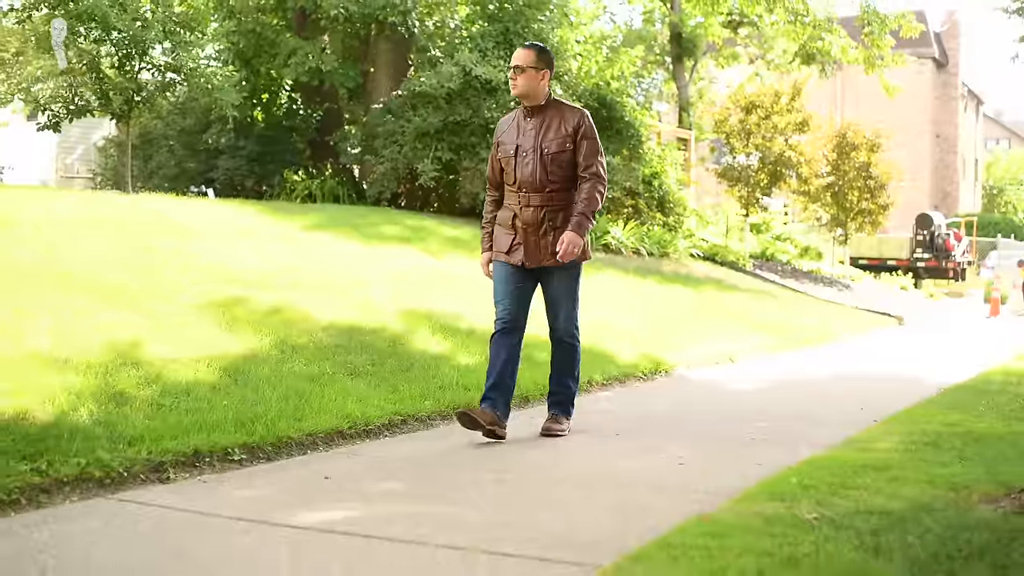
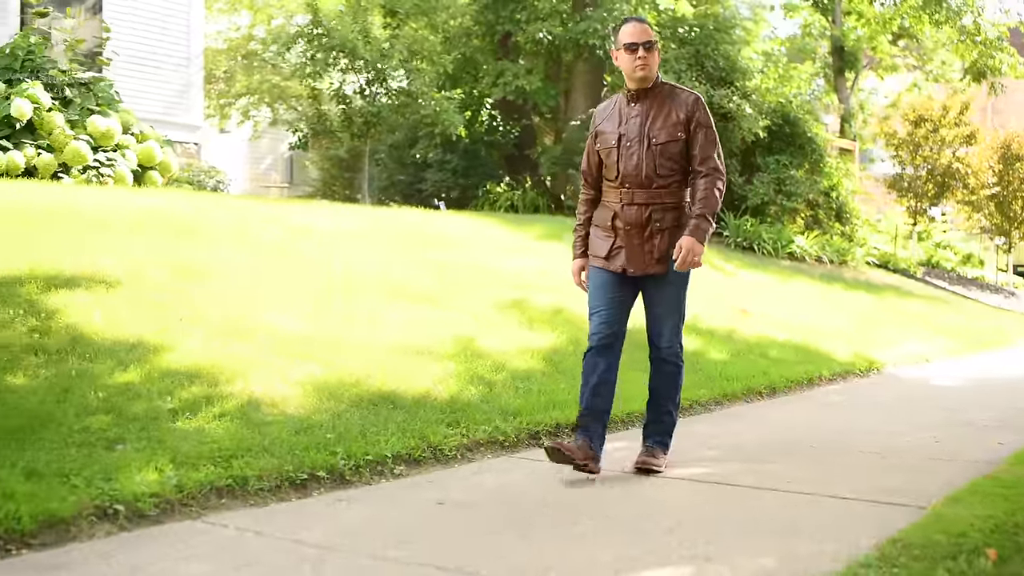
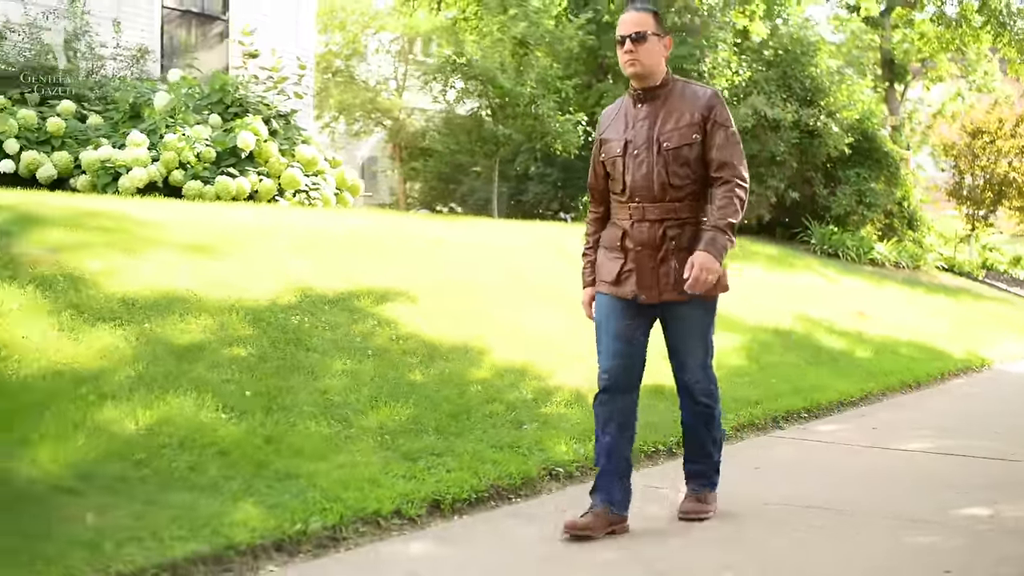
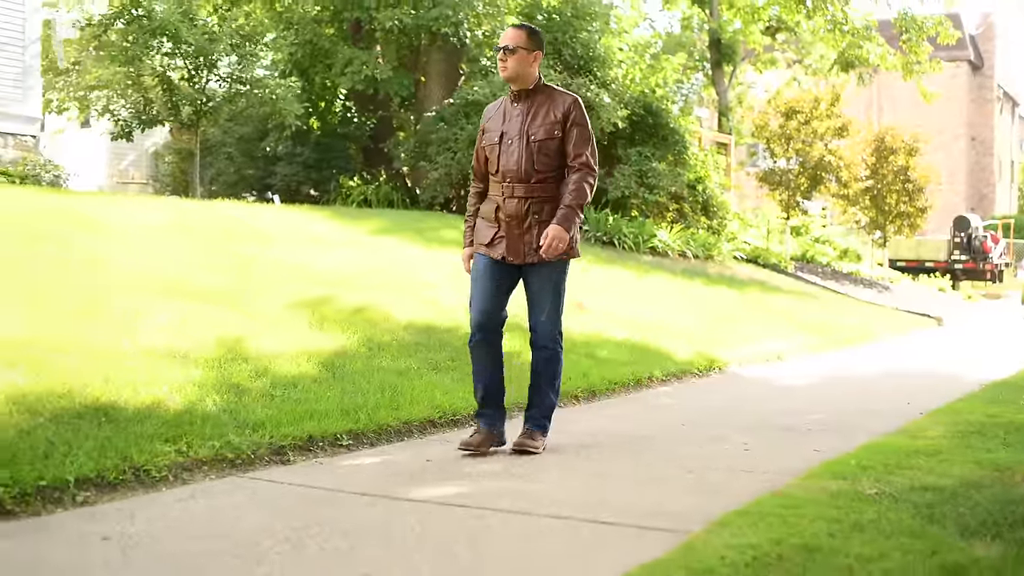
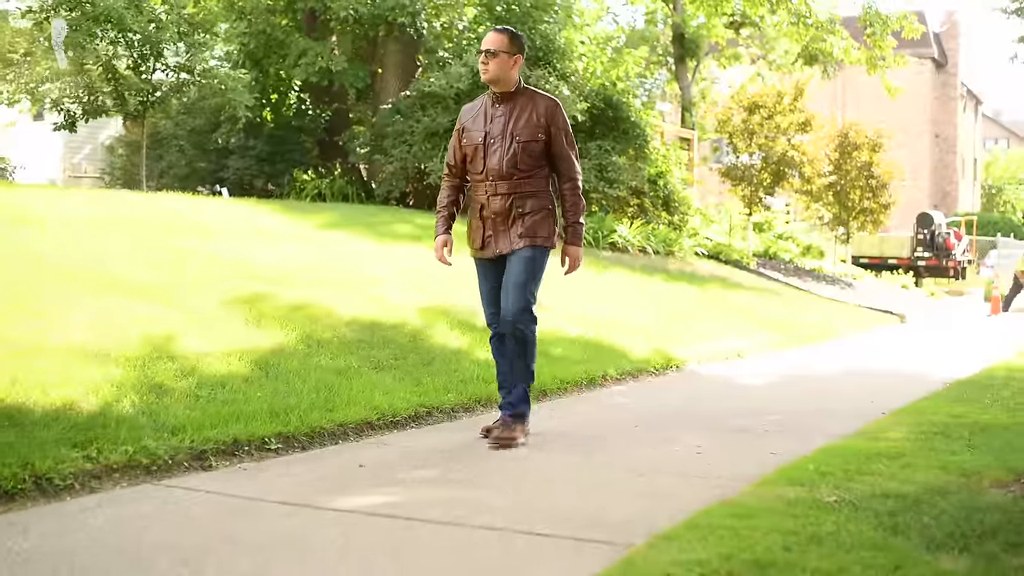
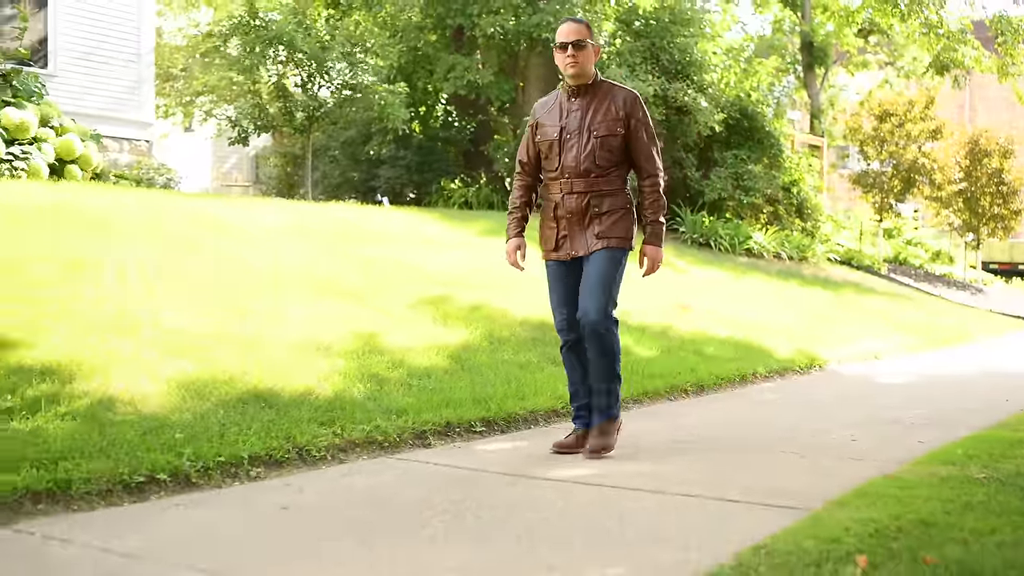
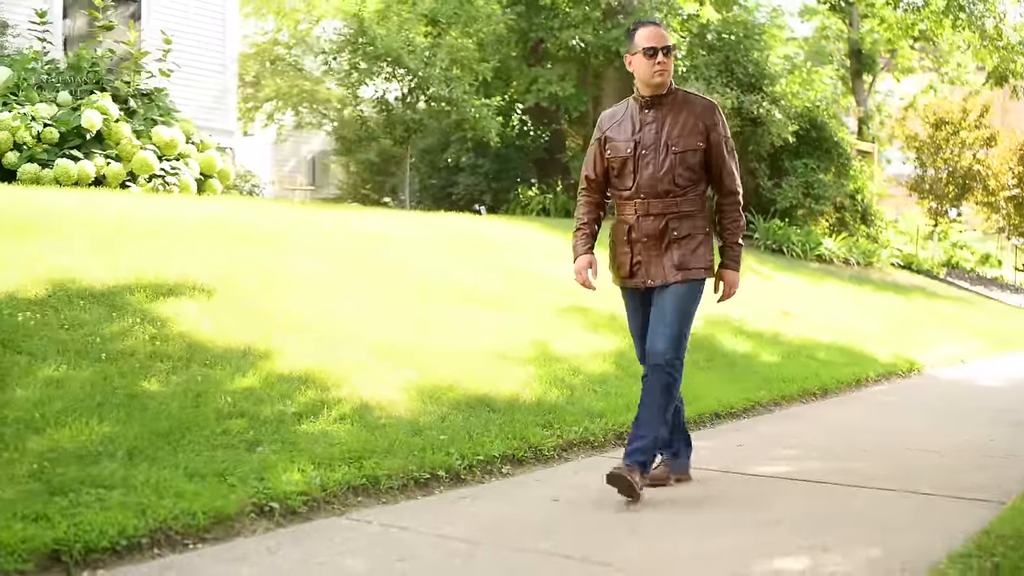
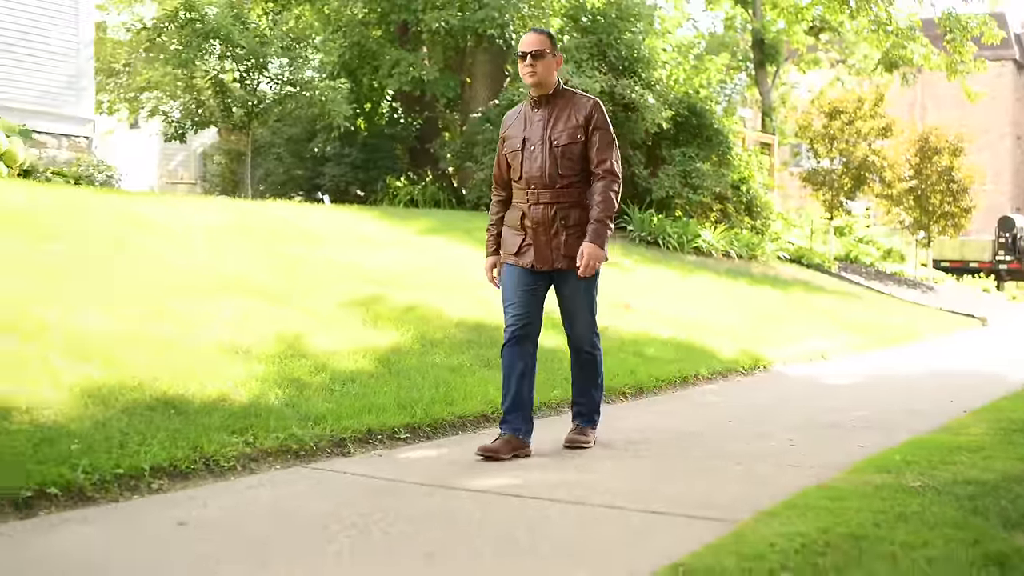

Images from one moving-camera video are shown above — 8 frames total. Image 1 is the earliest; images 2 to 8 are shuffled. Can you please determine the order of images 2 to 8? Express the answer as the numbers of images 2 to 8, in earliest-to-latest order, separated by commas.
5, 4, 8, 6, 2, 7, 3
